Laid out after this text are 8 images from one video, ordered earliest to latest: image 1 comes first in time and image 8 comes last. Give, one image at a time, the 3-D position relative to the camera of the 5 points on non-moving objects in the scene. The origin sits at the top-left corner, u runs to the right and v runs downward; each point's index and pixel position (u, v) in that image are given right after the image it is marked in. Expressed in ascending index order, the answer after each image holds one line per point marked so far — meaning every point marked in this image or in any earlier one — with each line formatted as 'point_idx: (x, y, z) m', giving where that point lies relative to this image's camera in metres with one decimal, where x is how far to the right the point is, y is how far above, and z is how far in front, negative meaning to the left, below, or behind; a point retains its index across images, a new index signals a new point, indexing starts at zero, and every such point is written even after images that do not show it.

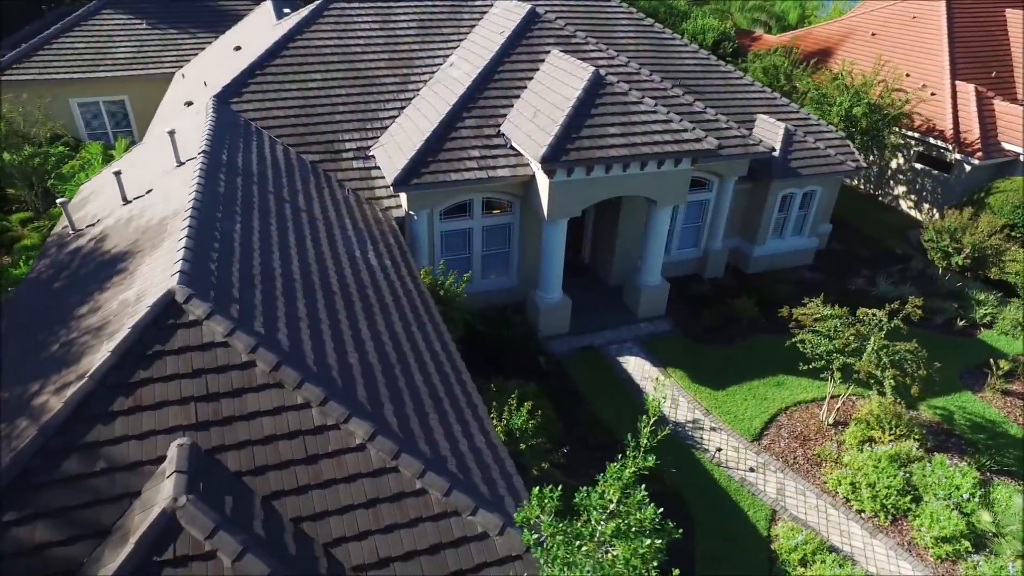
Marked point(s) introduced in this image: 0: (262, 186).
0: (-5.2, +2.1, +12.9) m
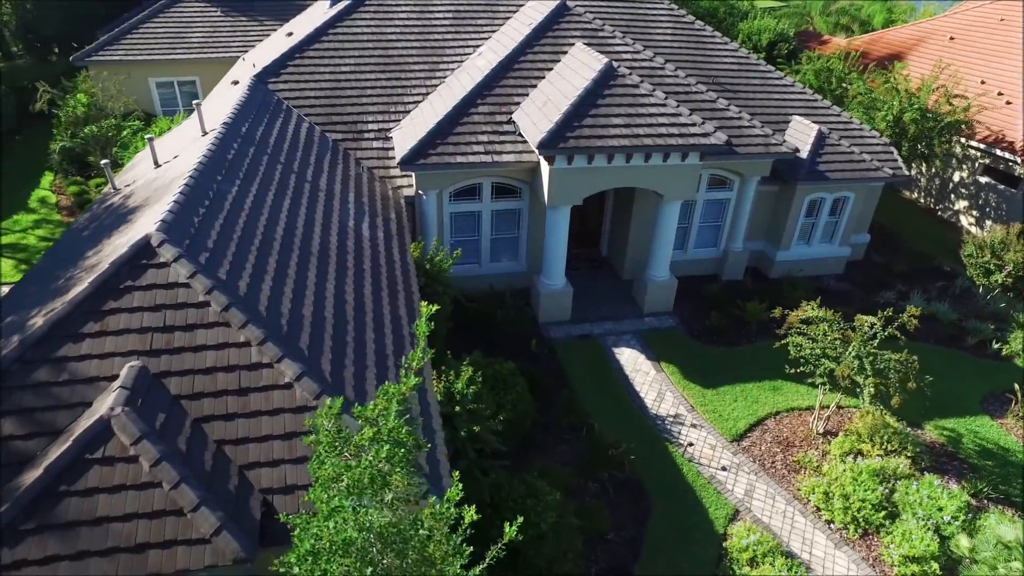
0: (-5.4, +3.0, +14.0) m
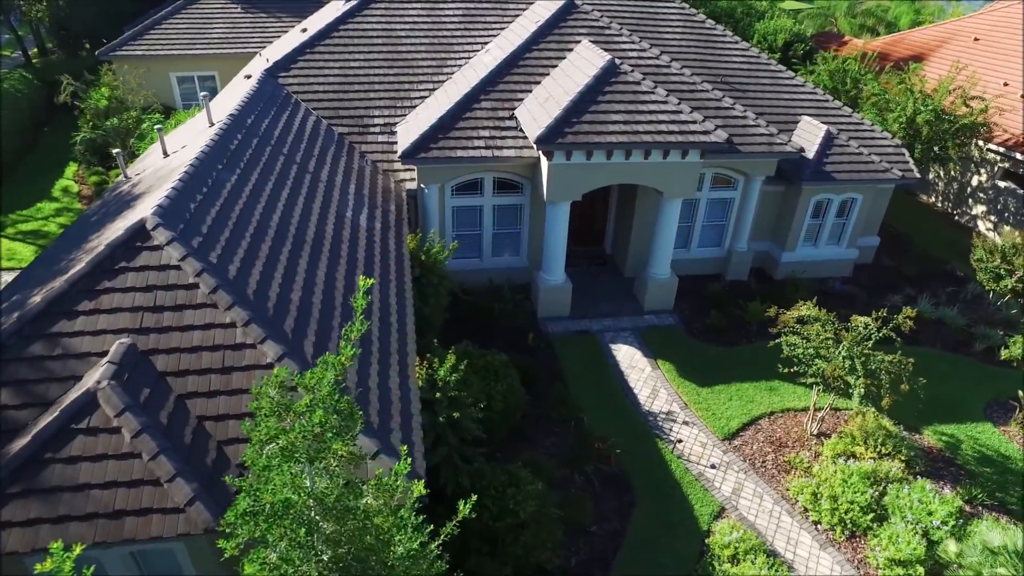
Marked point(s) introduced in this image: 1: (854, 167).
0: (-5.5, +3.2, +14.4) m
1: (+10.1, +3.6, +18.3) m
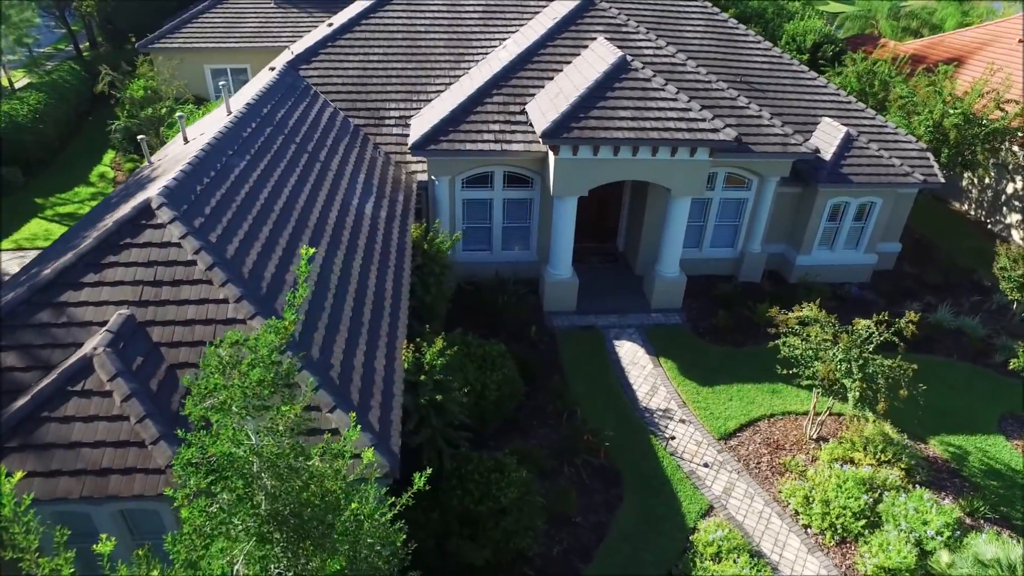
0: (-5.3, +3.6, +14.8) m
1: (+10.4, +3.4, +17.9) m
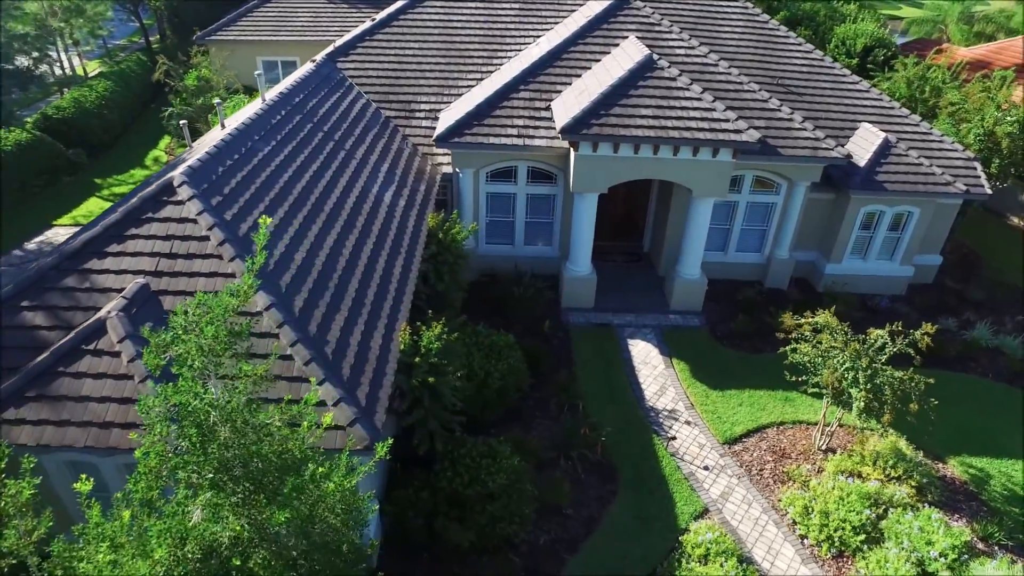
0: (-4.9, +4.1, +15.5) m
1: (+11.1, +3.0, +17.3) m
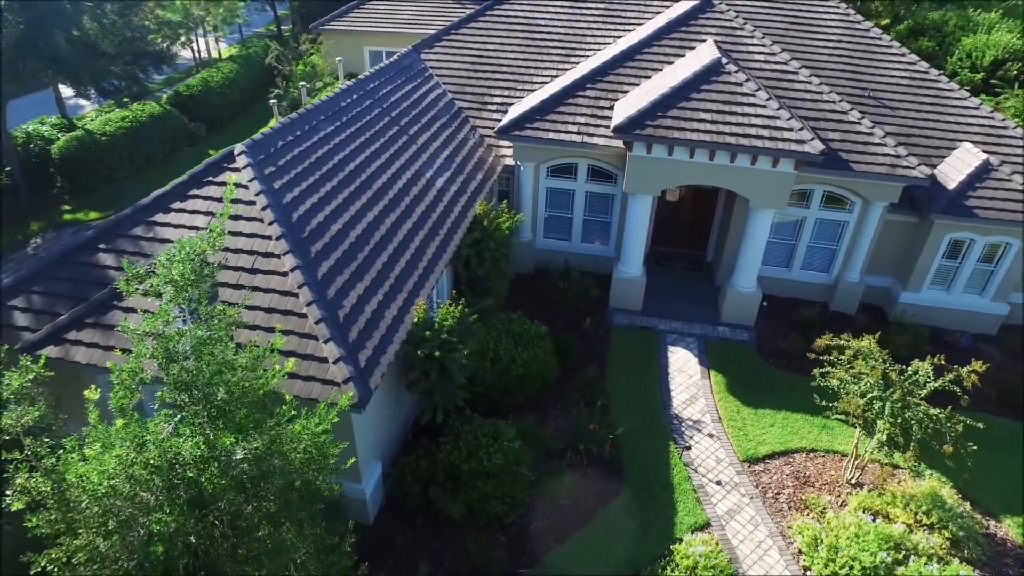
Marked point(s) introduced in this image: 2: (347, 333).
0: (-3.3, +4.7, +16.5) m
1: (+12.5, +2.1, +15.6) m
2: (-2.7, -0.7, +10.2) m
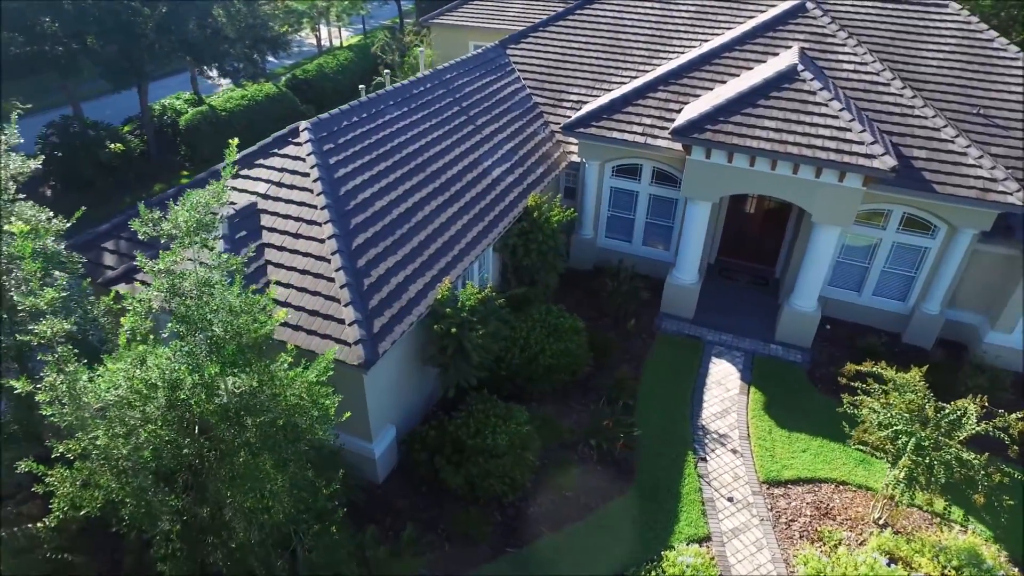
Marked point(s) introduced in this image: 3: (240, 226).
0: (-1.5, +5.2, +17.3) m
1: (+13.5, +0.9, +13.7) m
2: (-2.6, -0.2, +11.0) m
3: (-5.2, +1.2, +12.0) m
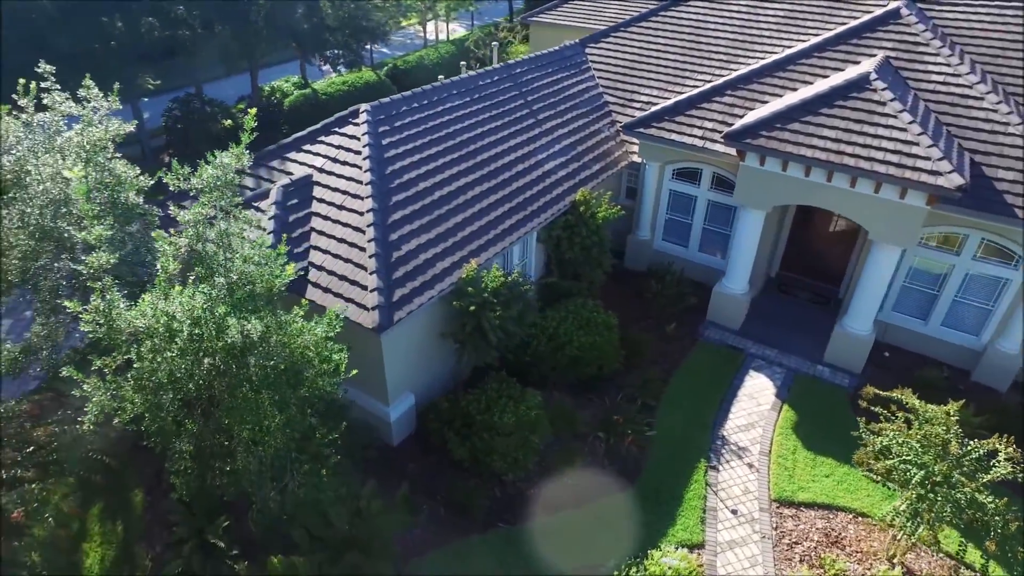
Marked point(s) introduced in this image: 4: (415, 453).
0: (+0.3, +5.5, +17.8) m
1: (+14.1, -0.2, +11.8) m
2: (-2.3, +0.3, +11.8) m
3: (-4.6, +2.0, +13.2) m
4: (-2.0, -3.4, +12.9) m
